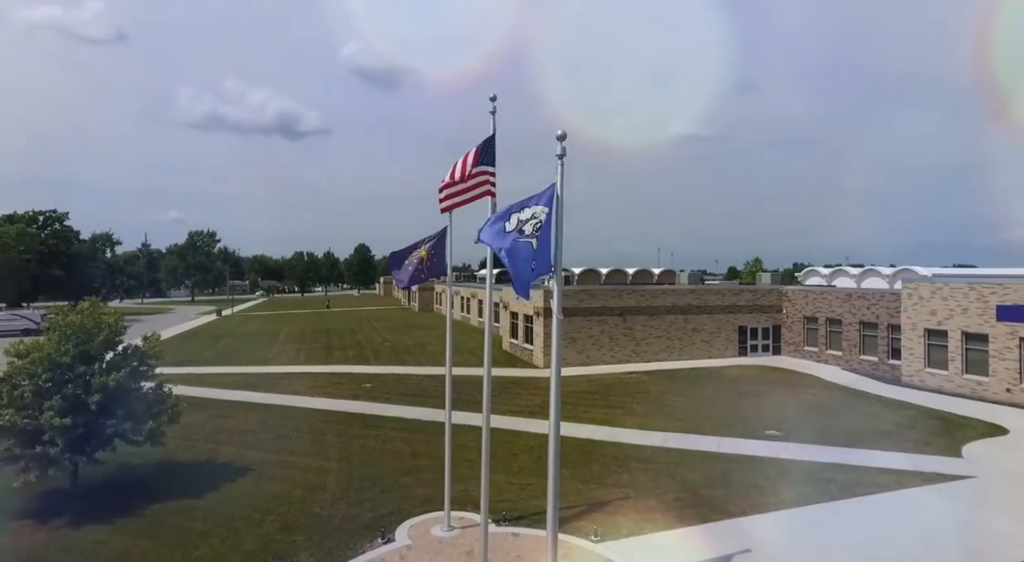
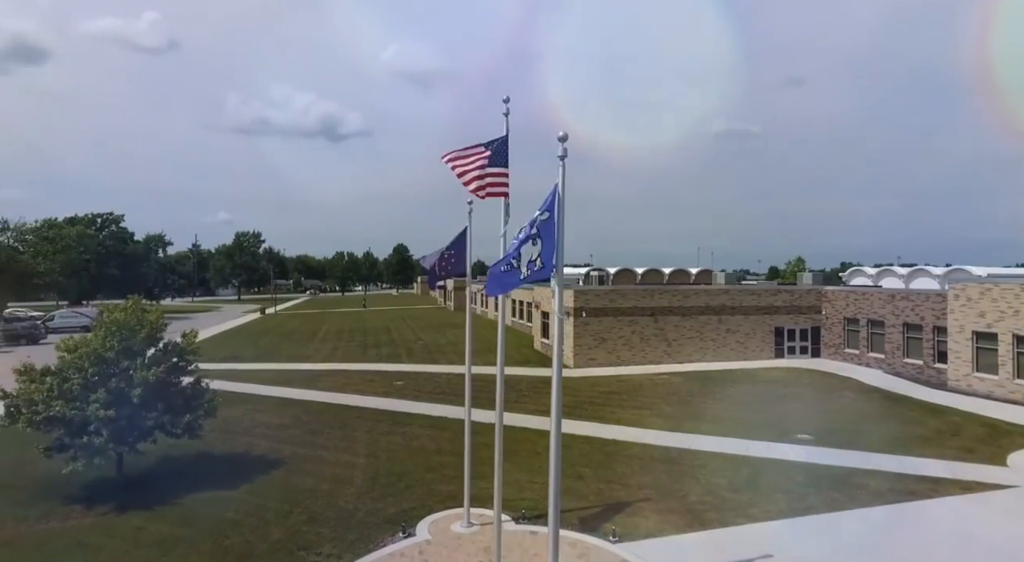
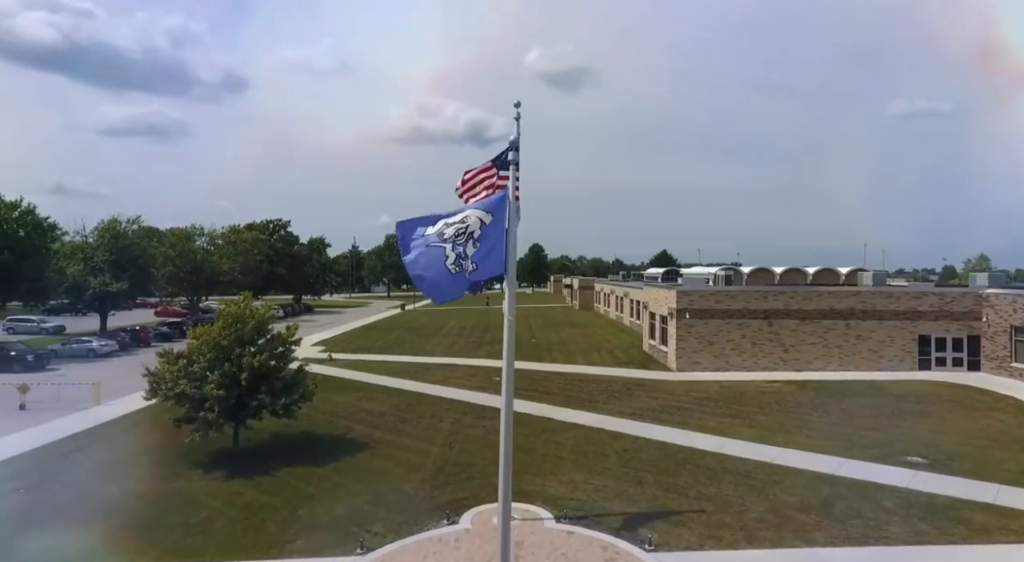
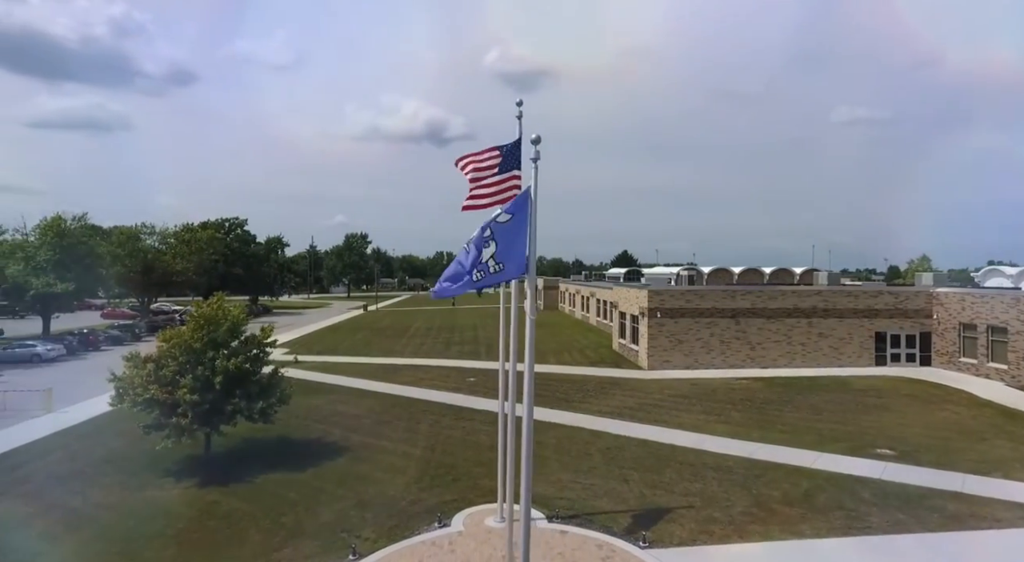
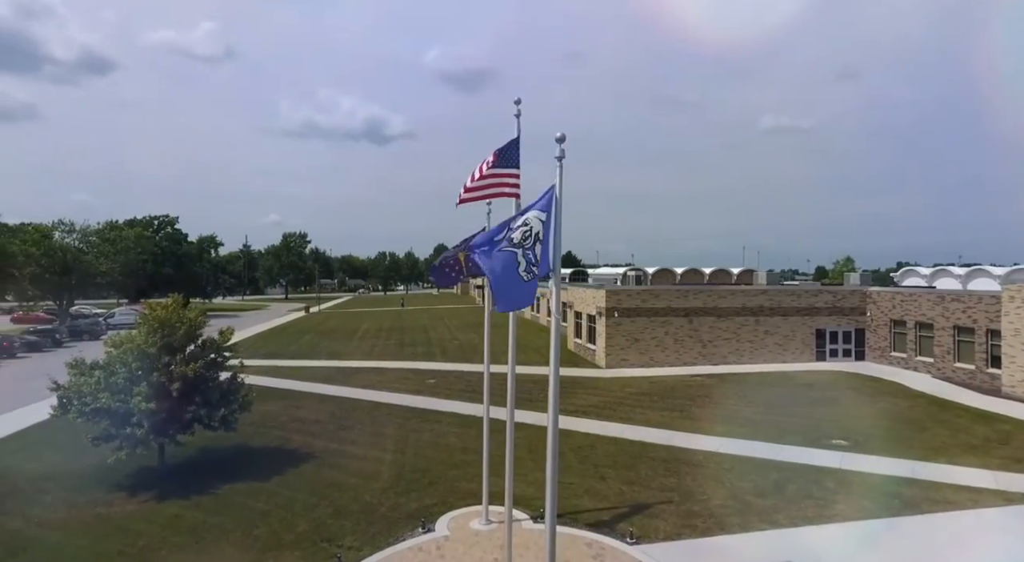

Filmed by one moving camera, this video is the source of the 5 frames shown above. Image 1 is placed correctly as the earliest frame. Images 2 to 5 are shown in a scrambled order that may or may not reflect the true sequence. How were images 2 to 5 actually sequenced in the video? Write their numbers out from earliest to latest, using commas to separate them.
2, 5, 4, 3
